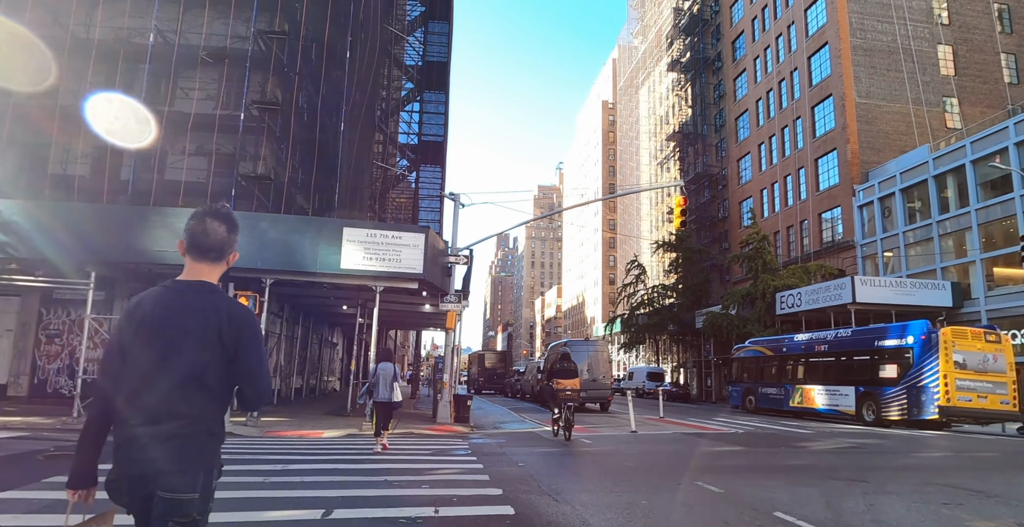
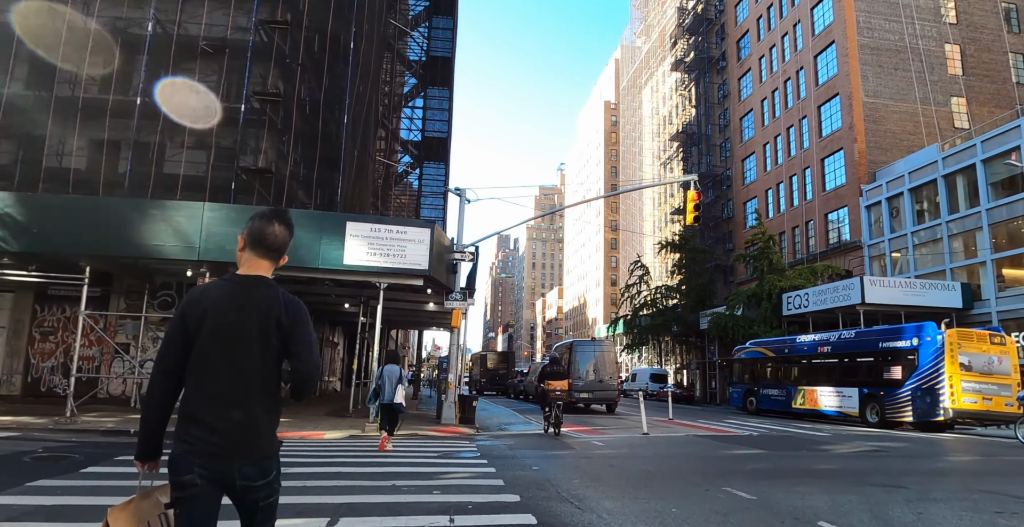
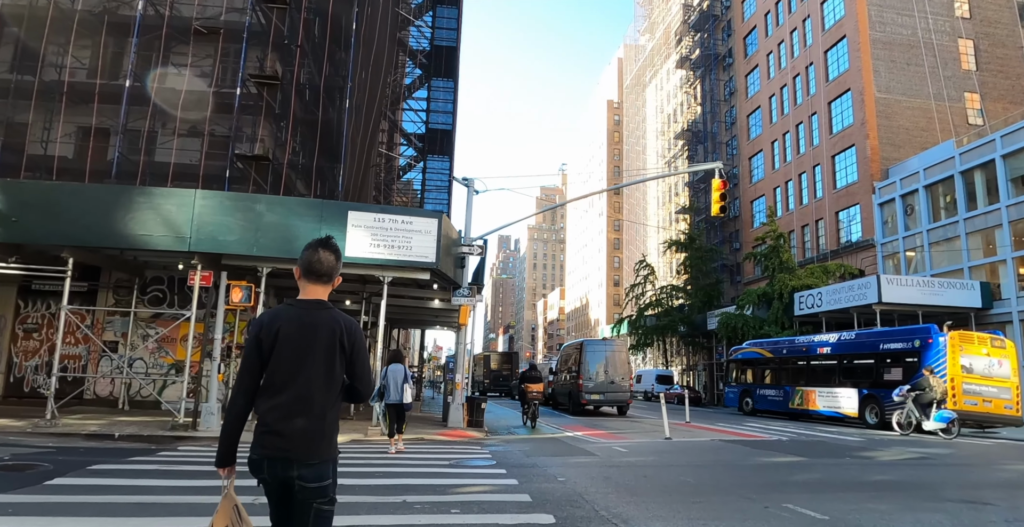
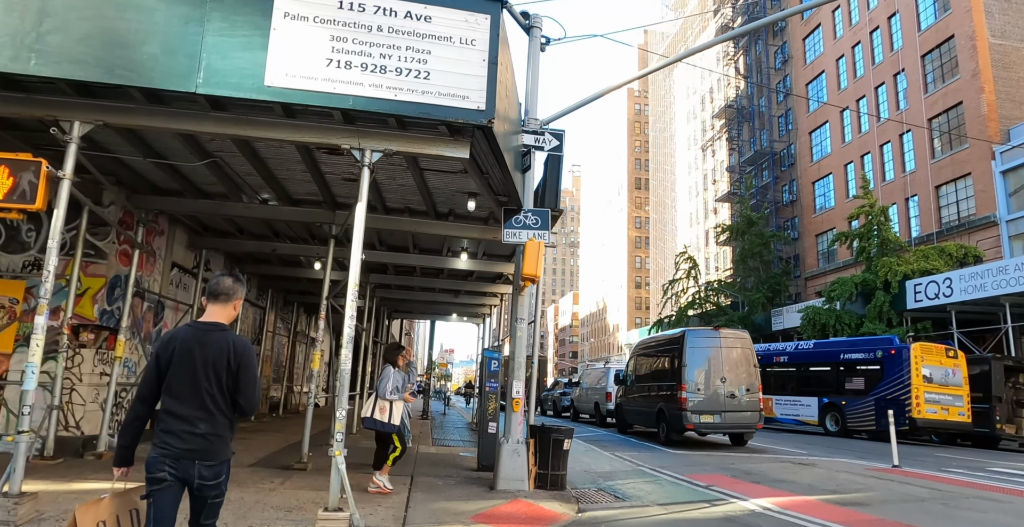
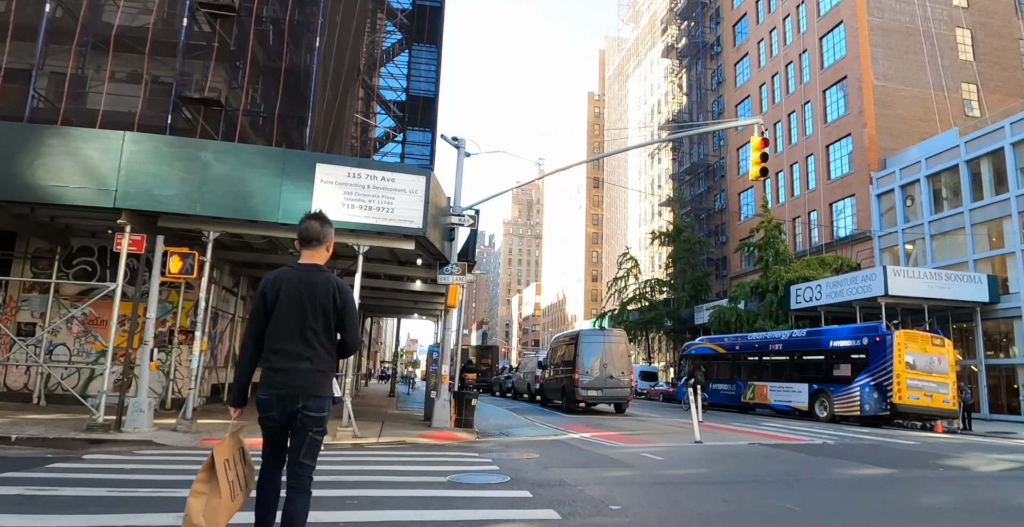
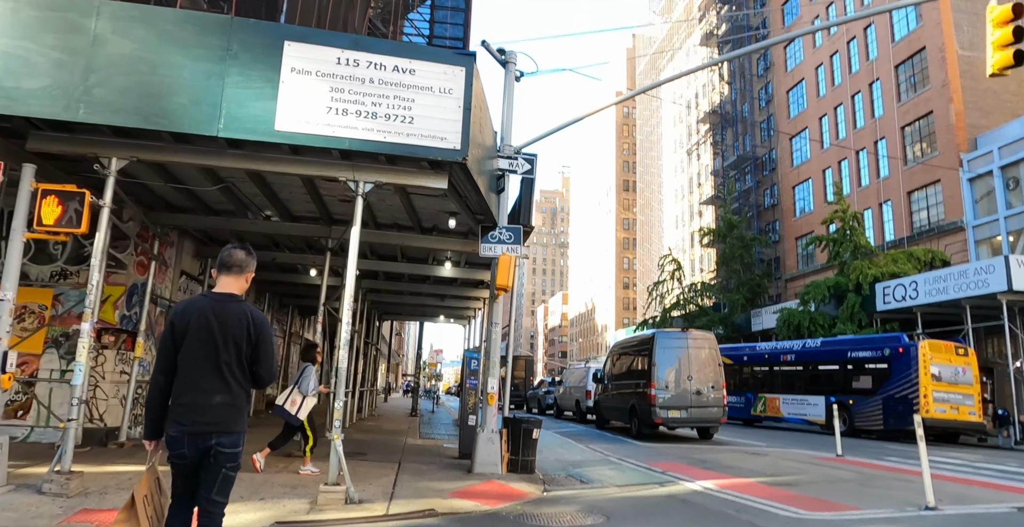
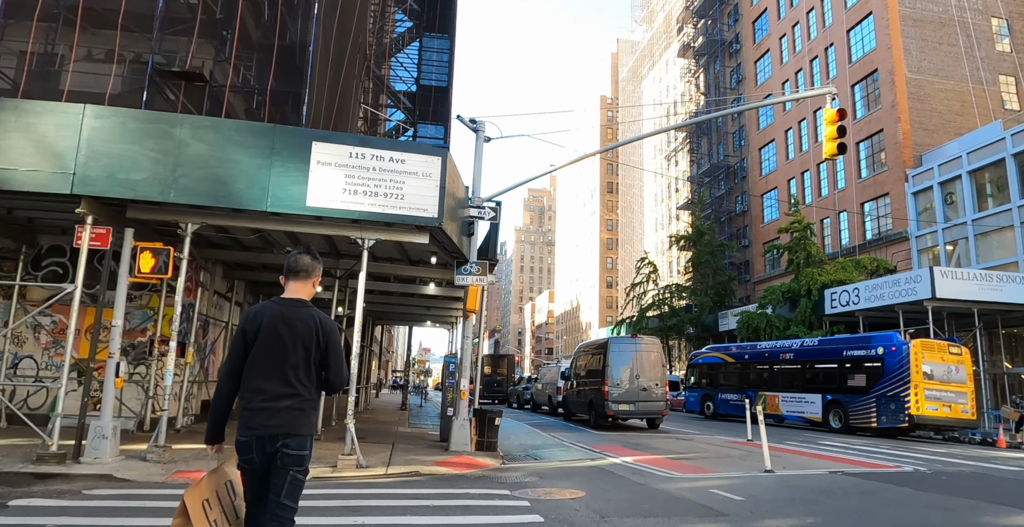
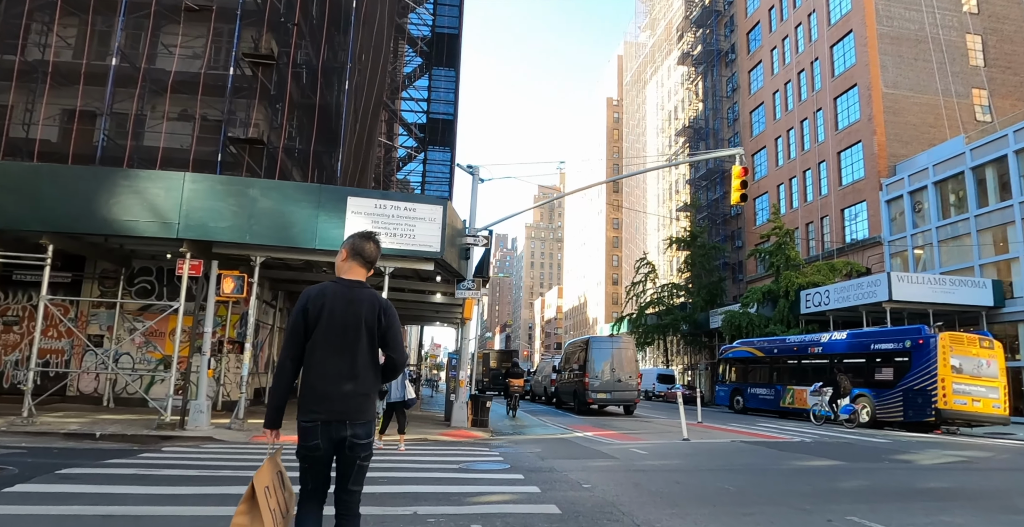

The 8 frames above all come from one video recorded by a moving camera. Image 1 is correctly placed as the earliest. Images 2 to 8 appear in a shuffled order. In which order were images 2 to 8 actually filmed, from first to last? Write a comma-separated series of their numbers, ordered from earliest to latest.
2, 3, 8, 5, 7, 6, 4
